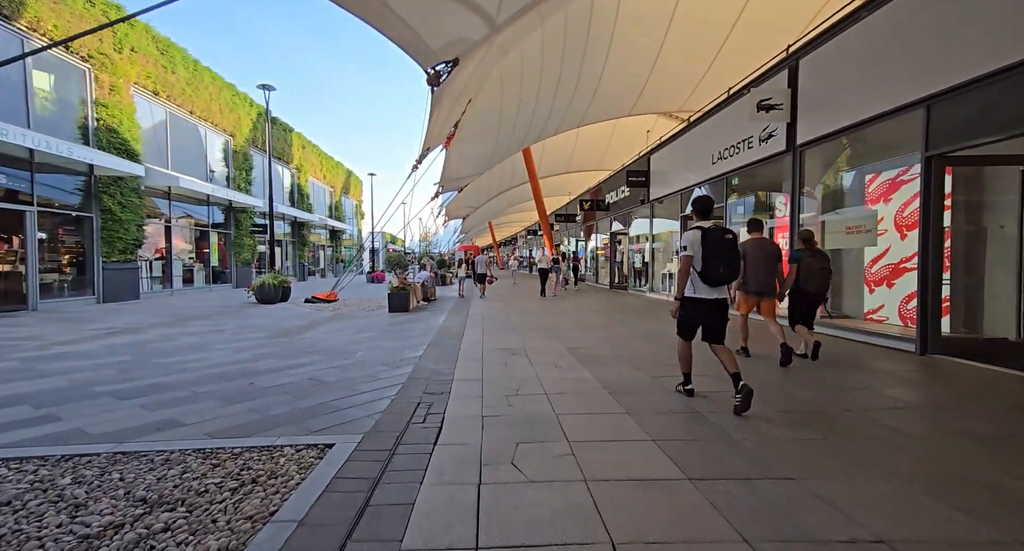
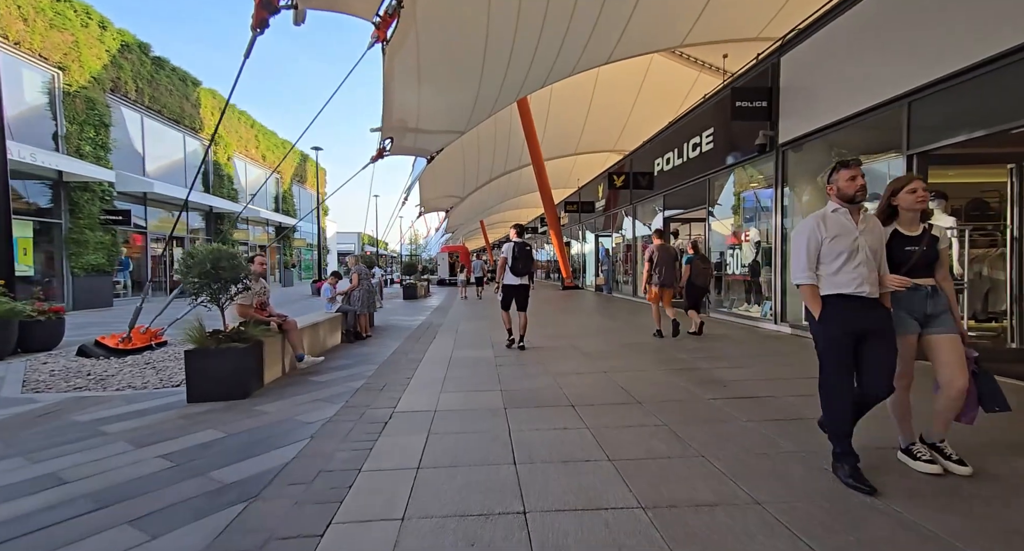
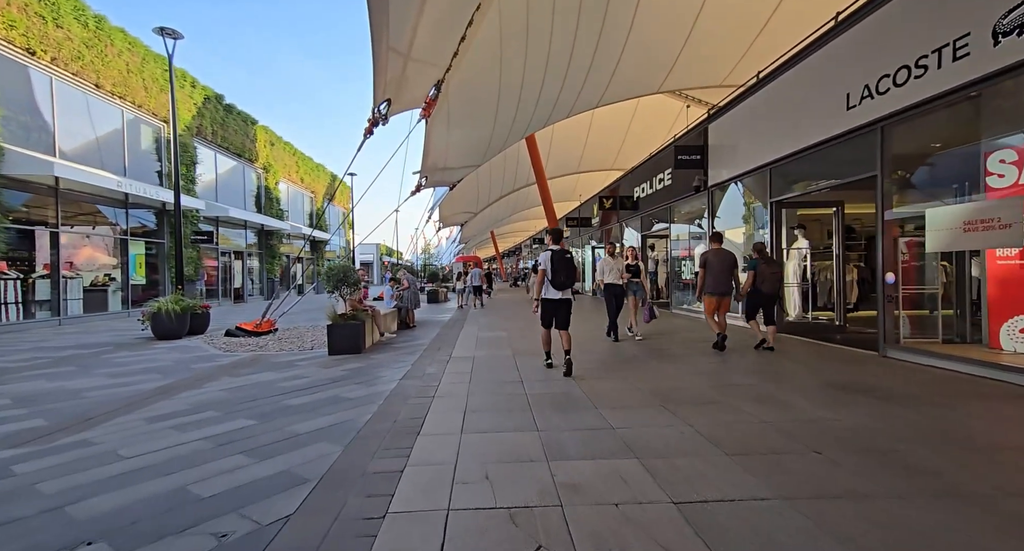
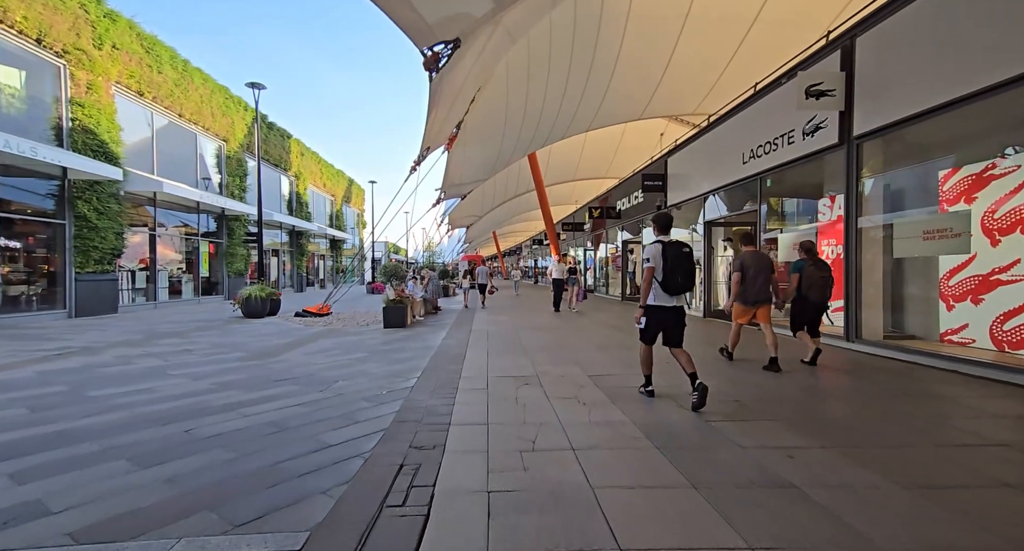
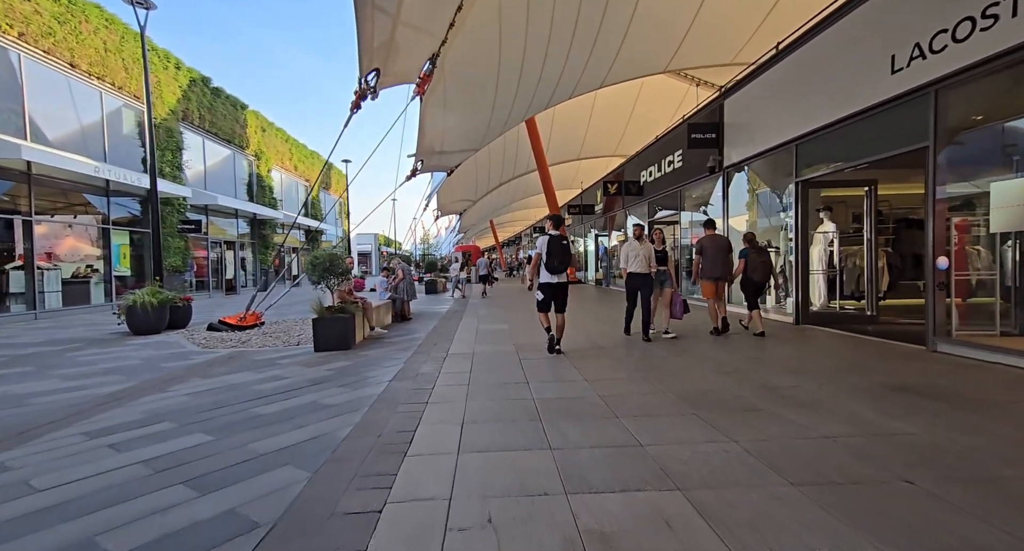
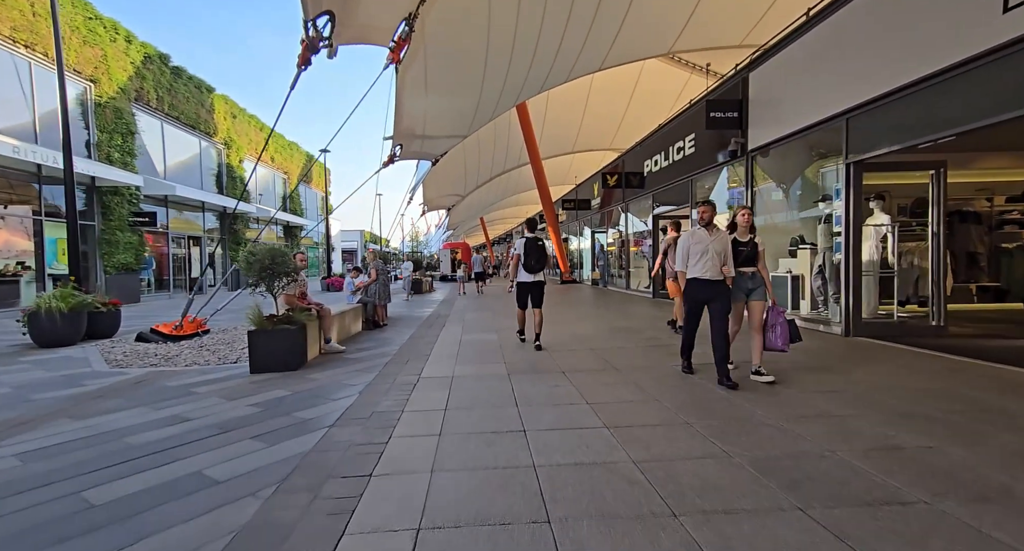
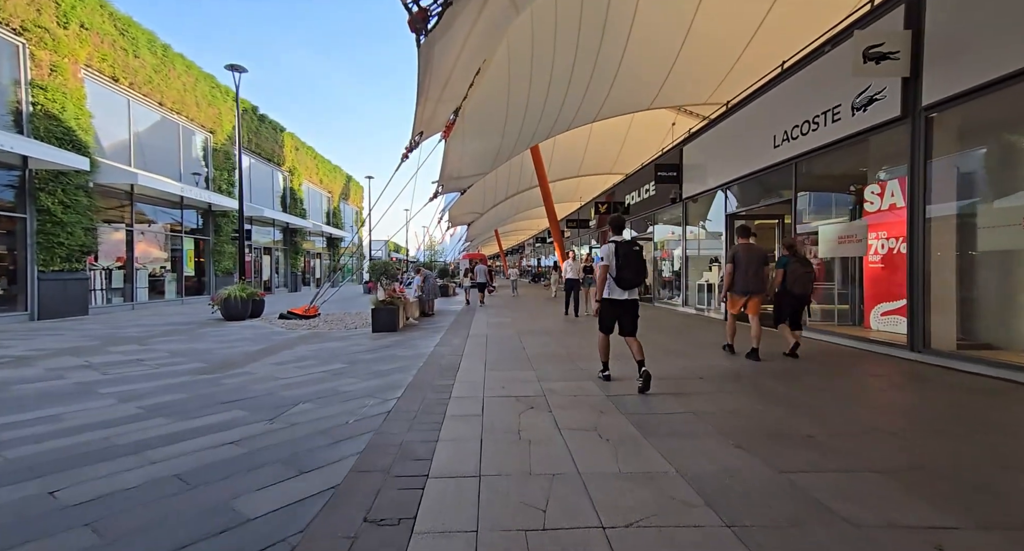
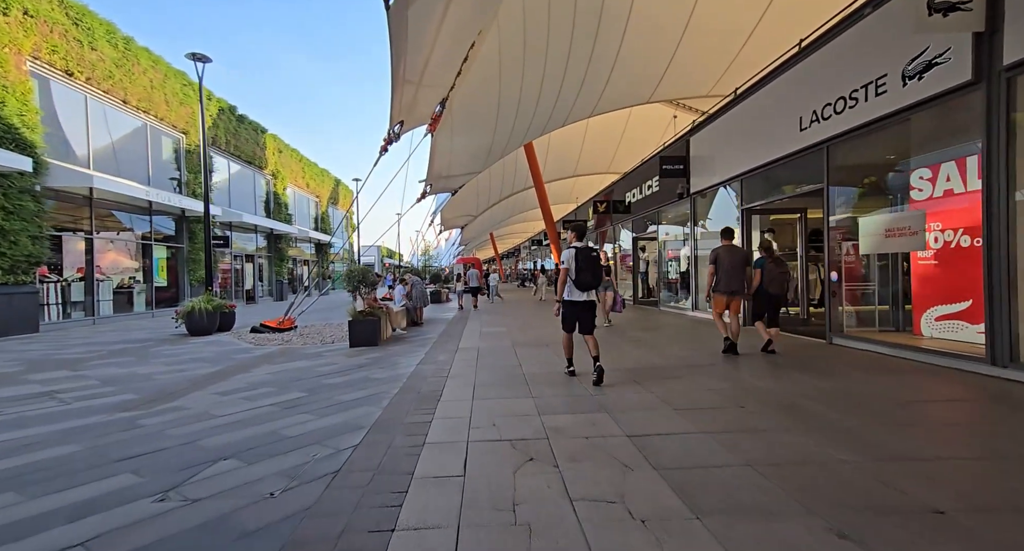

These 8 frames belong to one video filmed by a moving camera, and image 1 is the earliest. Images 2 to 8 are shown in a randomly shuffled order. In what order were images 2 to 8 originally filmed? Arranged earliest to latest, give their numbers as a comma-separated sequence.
4, 7, 8, 3, 5, 6, 2
